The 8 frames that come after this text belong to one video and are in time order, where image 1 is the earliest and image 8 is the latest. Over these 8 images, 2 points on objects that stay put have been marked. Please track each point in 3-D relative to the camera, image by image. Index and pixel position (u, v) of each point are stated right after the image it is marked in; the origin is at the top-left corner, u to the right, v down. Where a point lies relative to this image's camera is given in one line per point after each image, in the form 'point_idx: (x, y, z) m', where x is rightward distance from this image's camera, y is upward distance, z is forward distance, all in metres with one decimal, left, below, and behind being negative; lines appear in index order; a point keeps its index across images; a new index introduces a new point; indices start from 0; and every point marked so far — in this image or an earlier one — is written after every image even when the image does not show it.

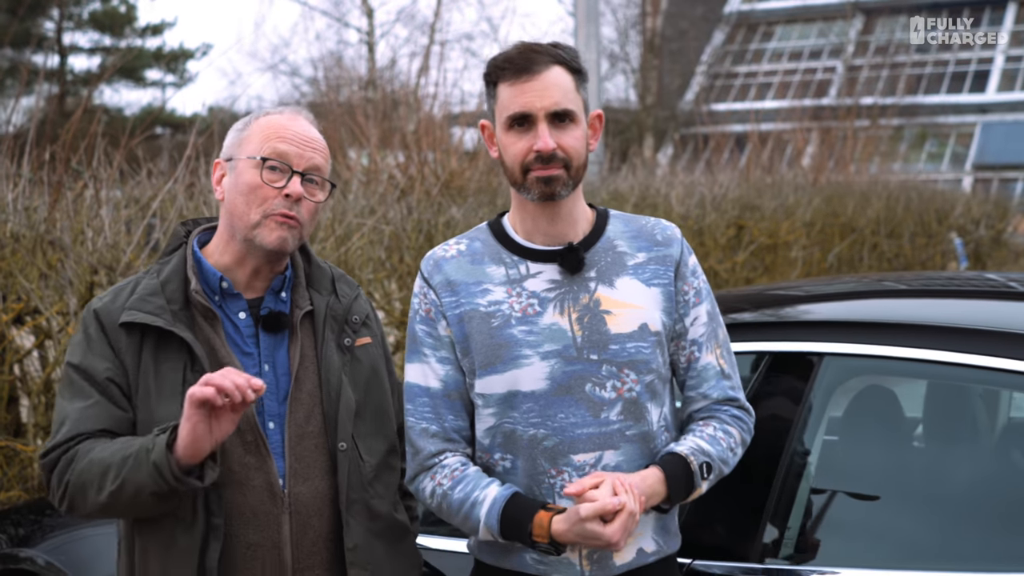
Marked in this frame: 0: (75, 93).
0: (-2.3, +1.0, +9.3) m
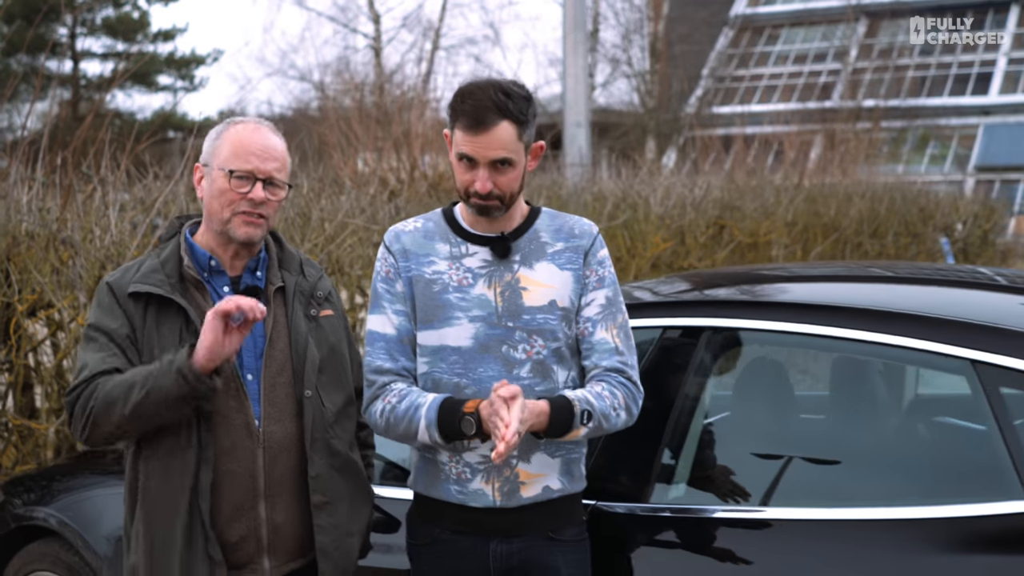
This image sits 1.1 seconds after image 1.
0: (-2.3, +1.0, +9.7) m
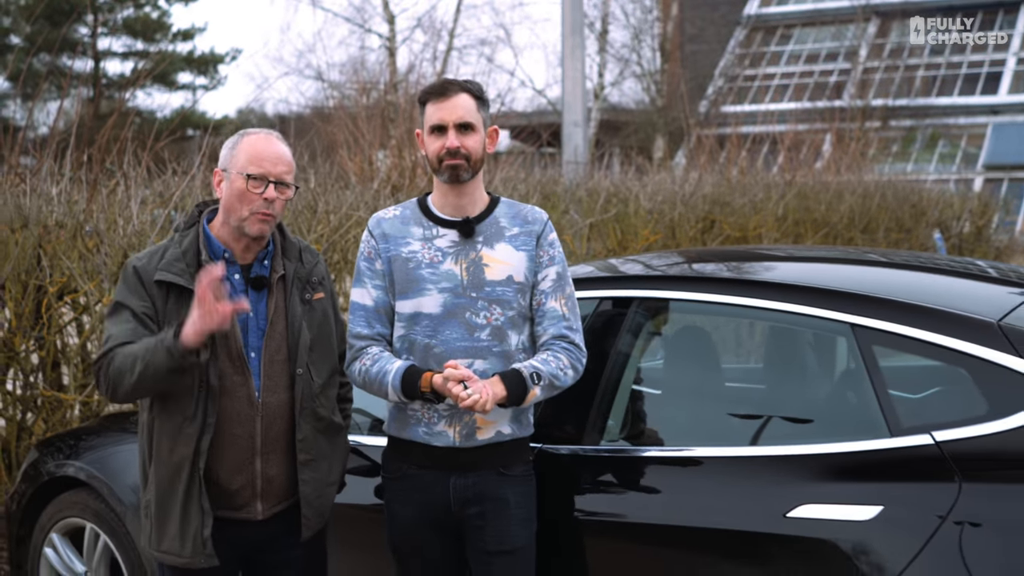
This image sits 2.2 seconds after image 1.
0: (-2.3, +1.1, +10.2) m
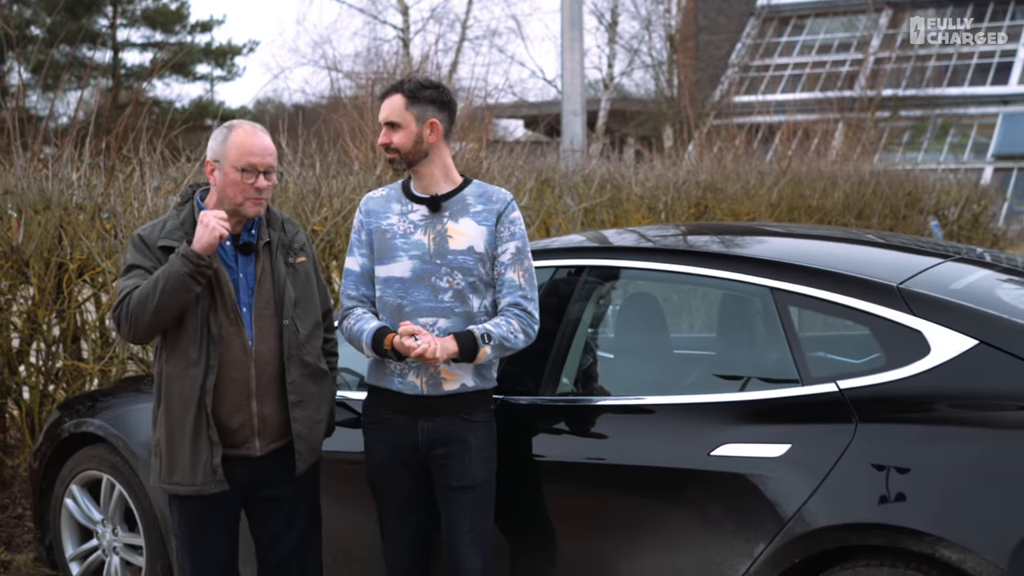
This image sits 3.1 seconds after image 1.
0: (-2.3, +1.2, +10.6) m
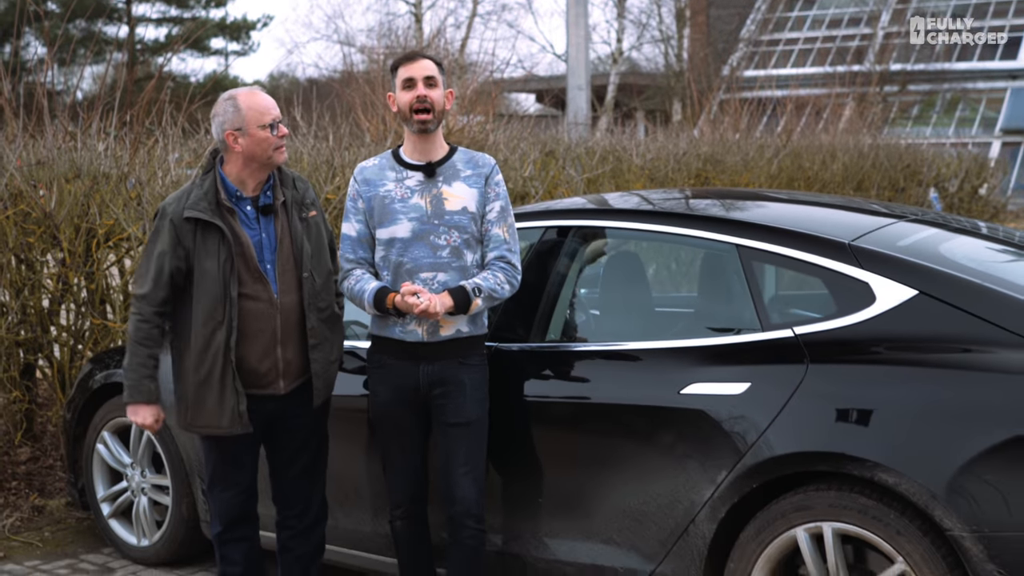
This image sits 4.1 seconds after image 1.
0: (-2.2, +1.4, +10.9) m
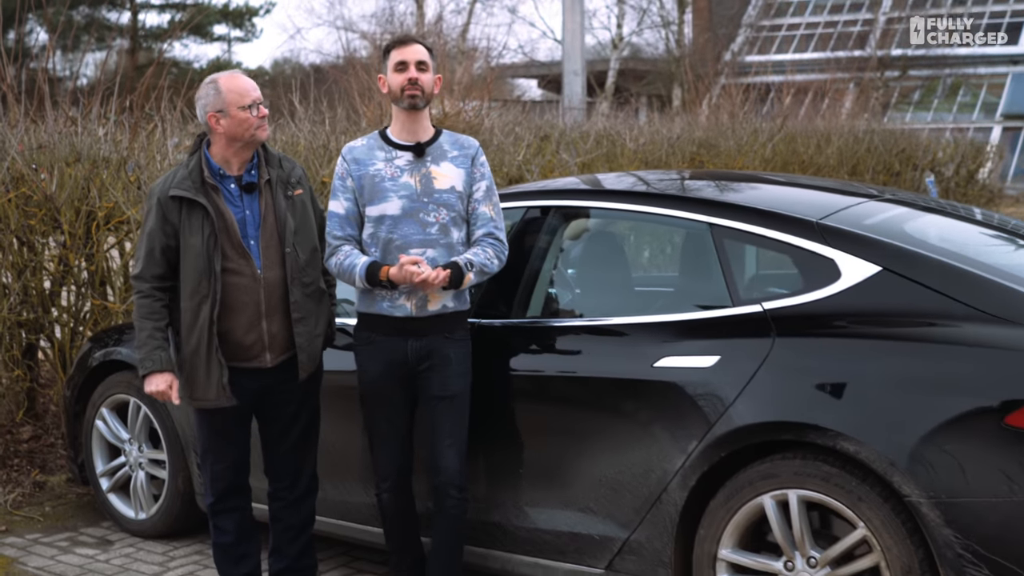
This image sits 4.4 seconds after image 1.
0: (-2.2, +1.5, +11.1) m
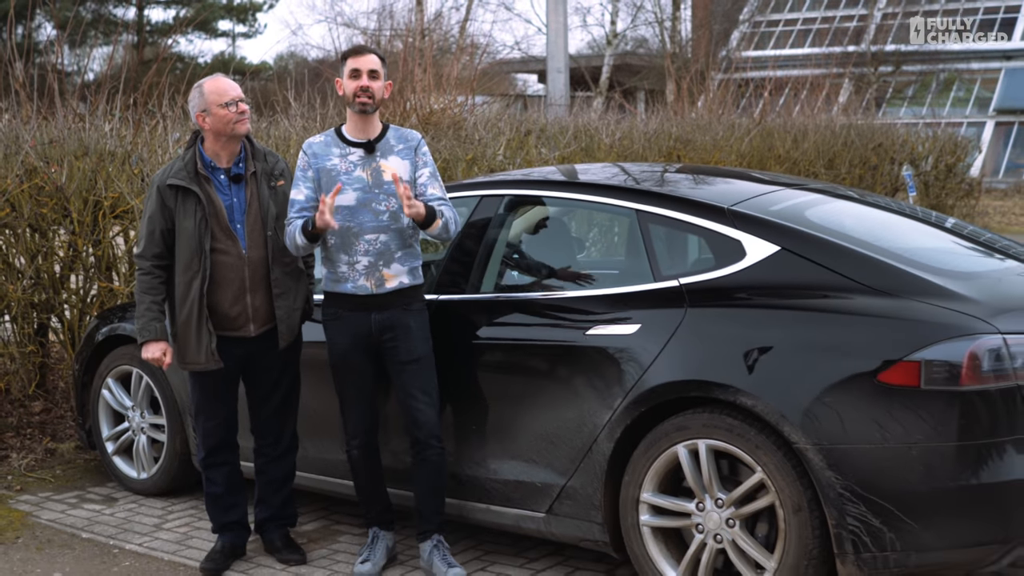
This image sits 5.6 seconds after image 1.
0: (-2.3, +1.6, +11.6) m
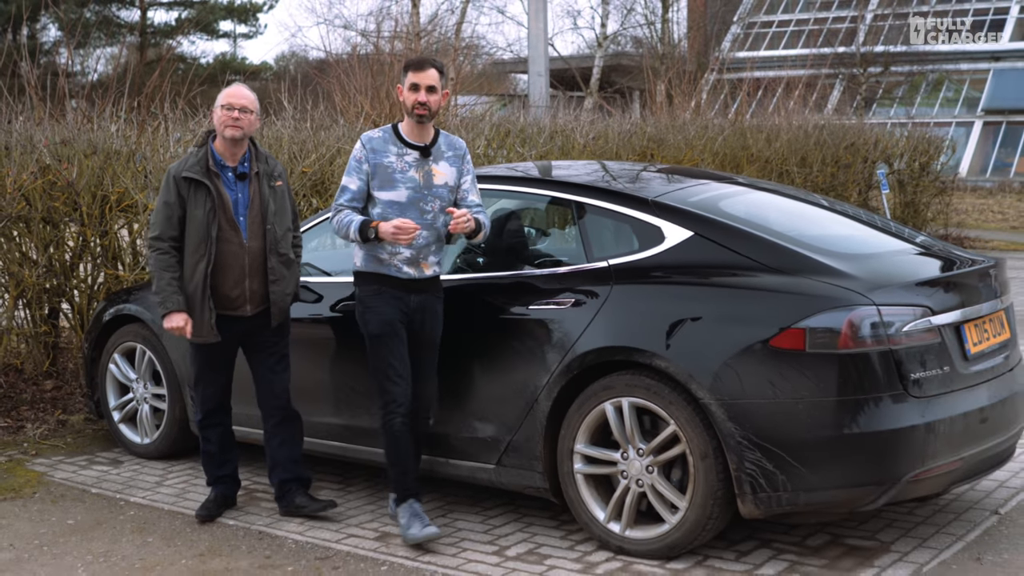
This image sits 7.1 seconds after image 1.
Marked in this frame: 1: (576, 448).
0: (-2.4, +1.6, +12.2) m
1: (+0.2, -0.4, +4.4) m
